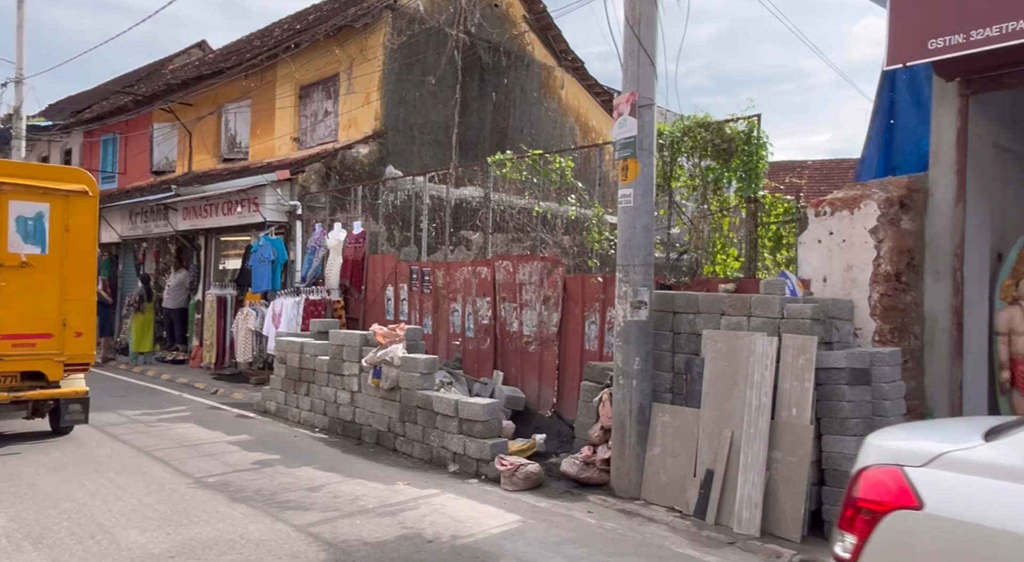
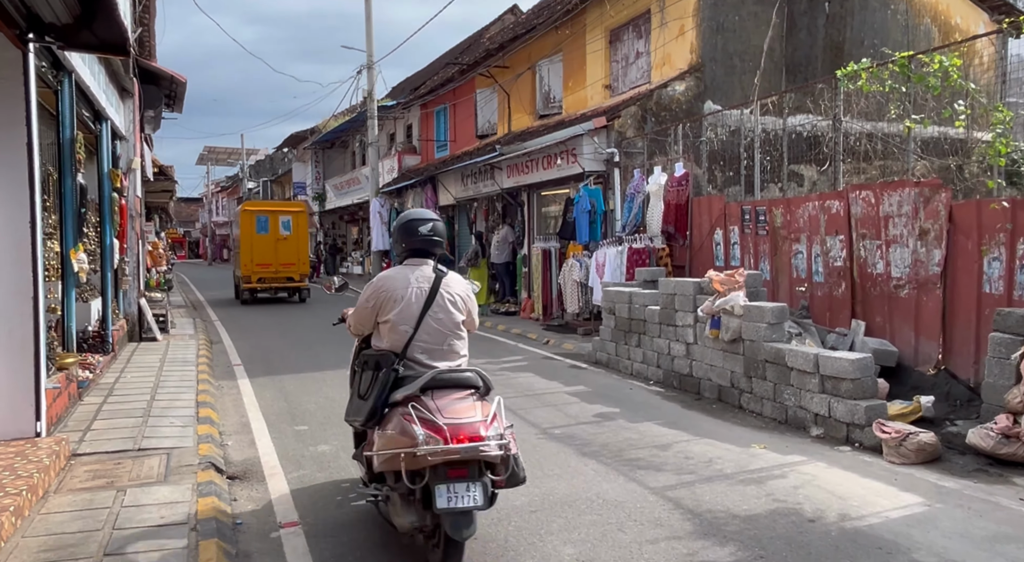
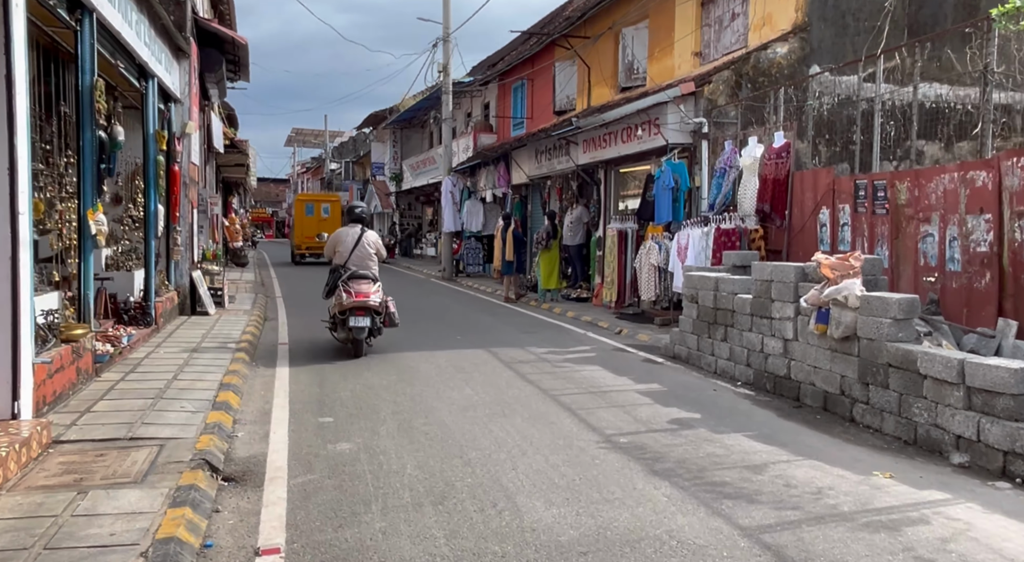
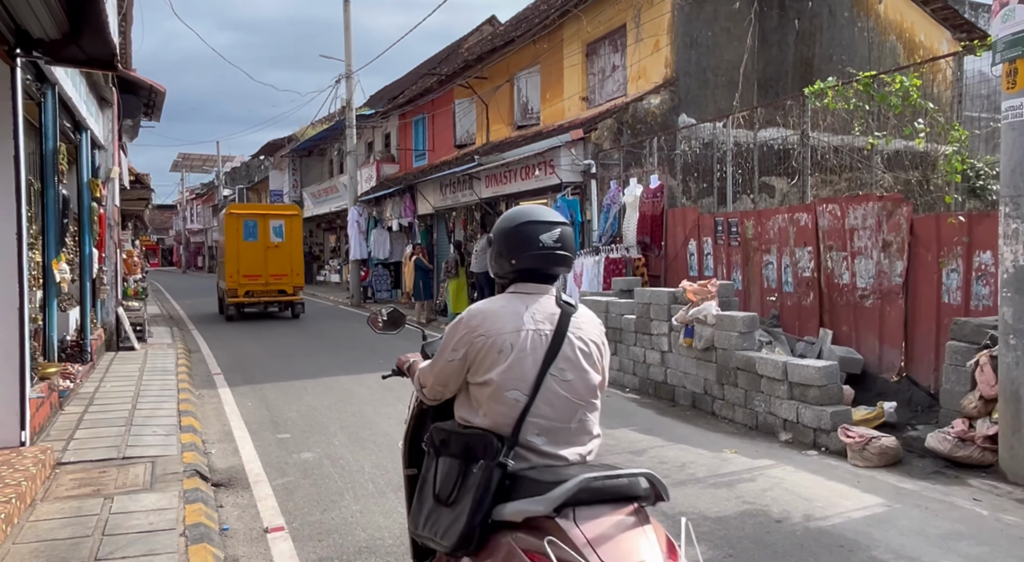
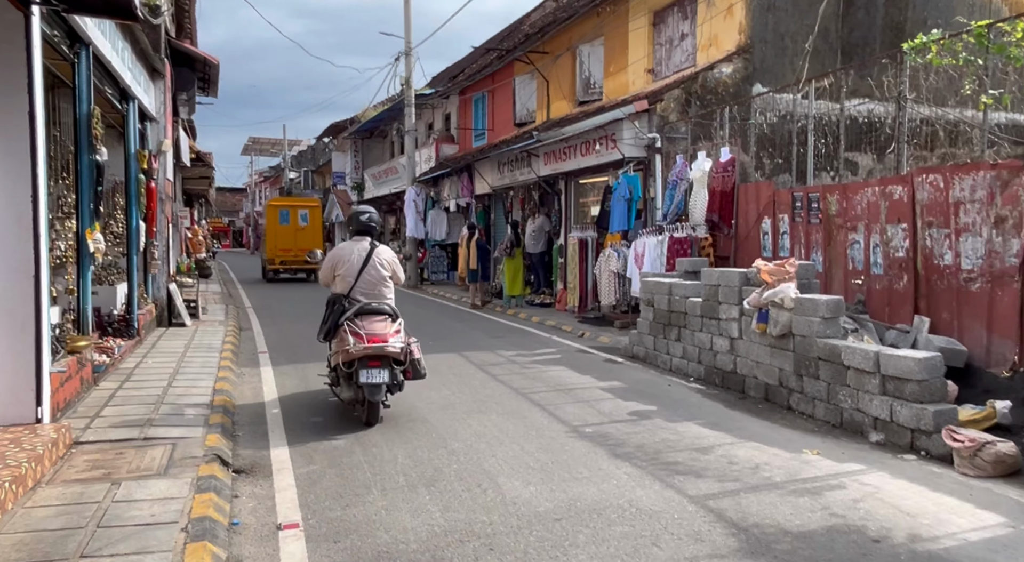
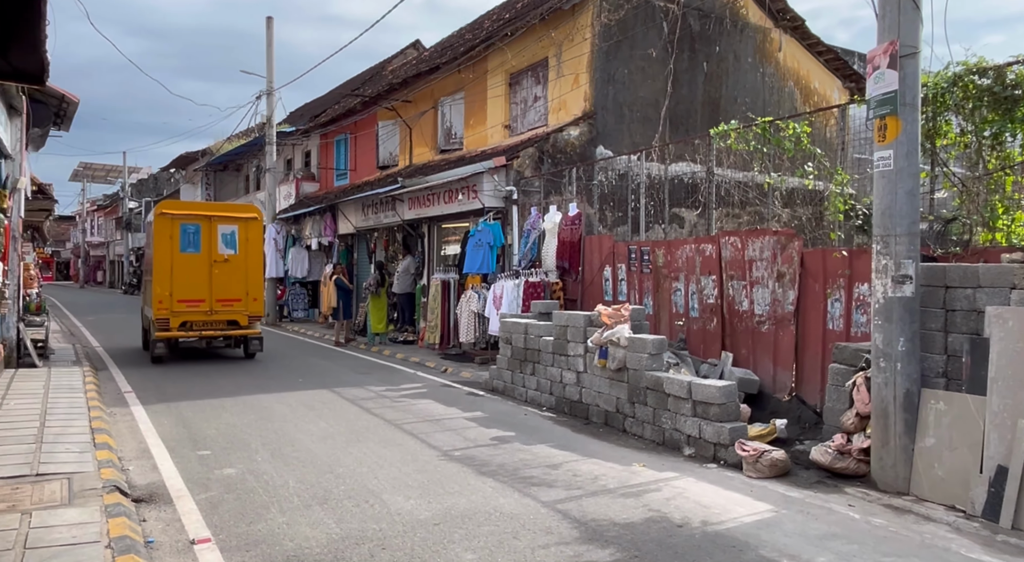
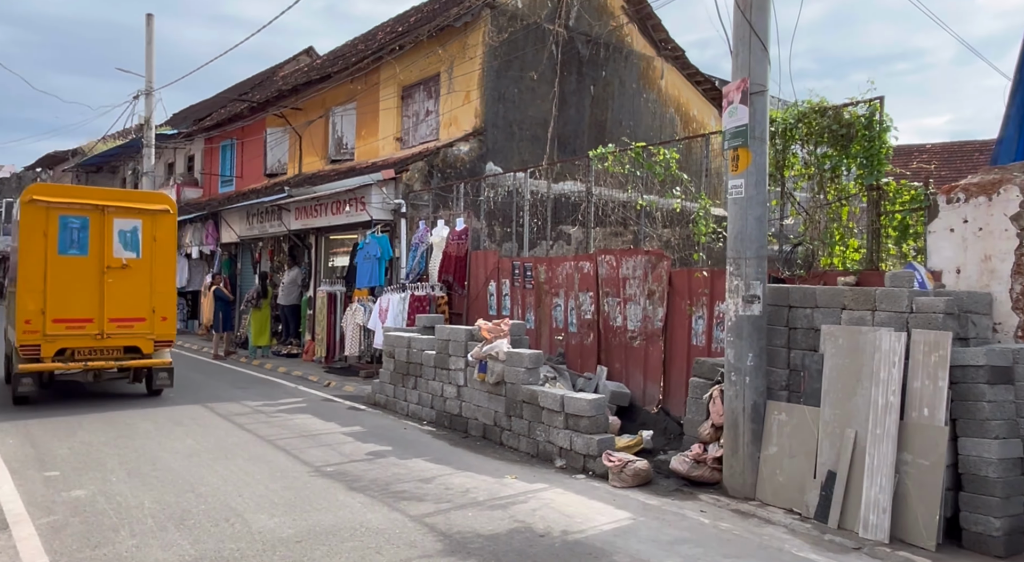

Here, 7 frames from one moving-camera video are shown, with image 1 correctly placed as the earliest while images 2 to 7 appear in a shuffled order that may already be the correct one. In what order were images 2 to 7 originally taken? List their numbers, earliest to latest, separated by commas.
7, 6, 4, 2, 5, 3
